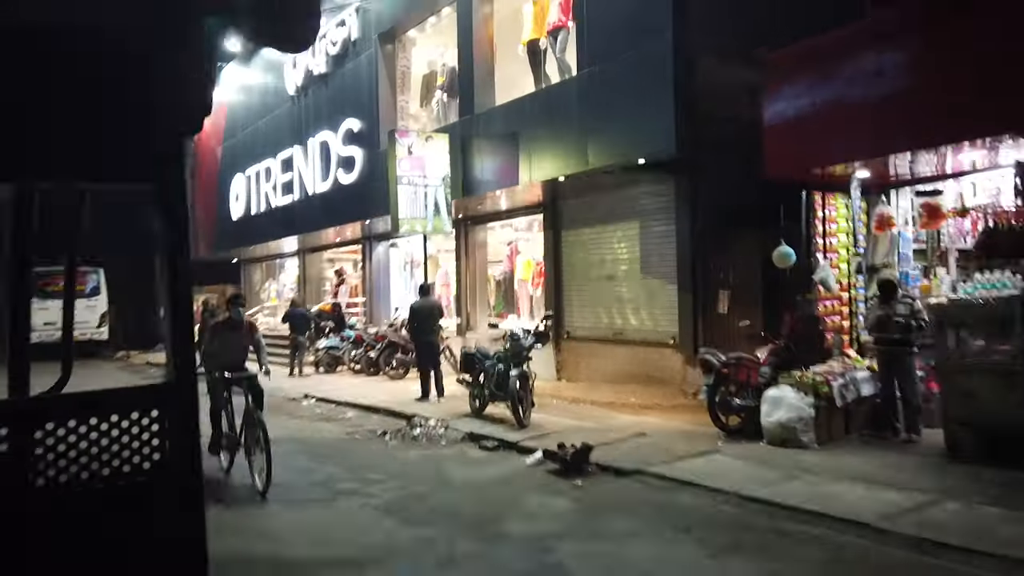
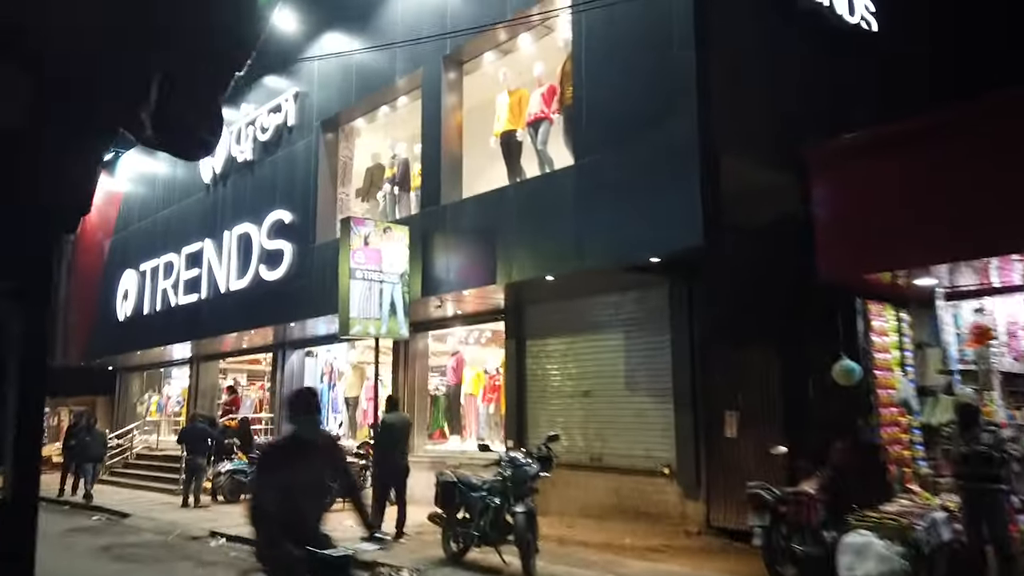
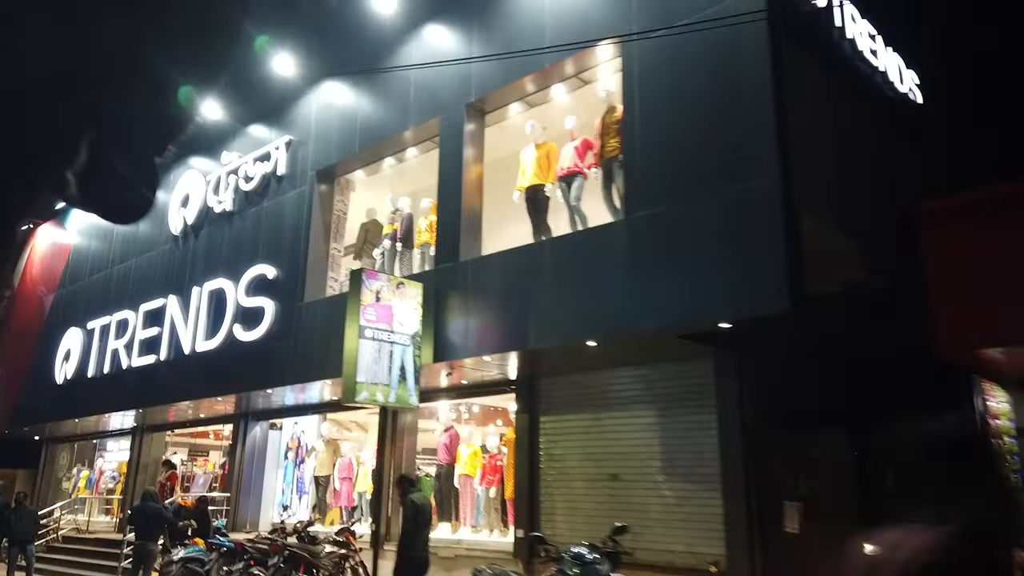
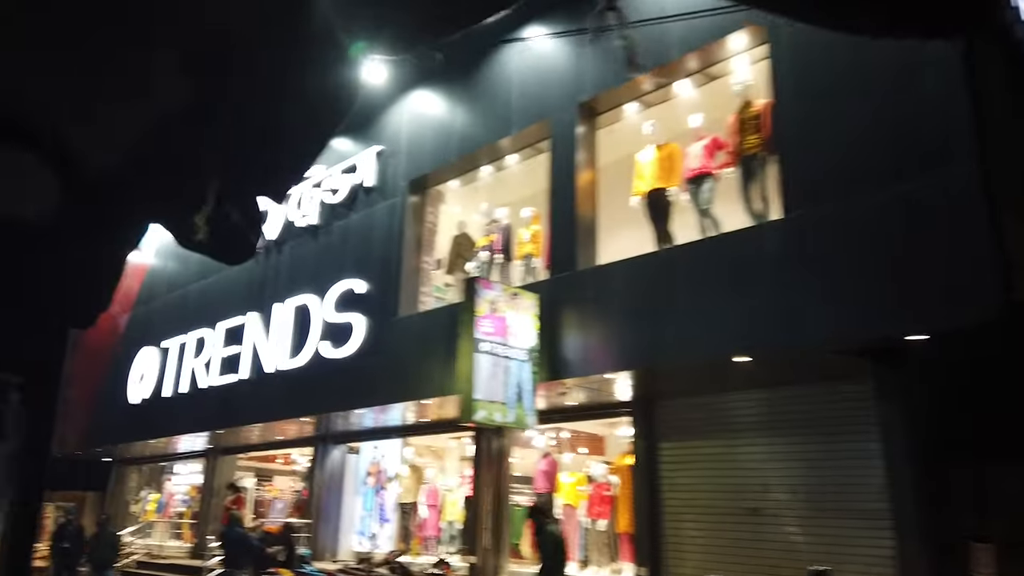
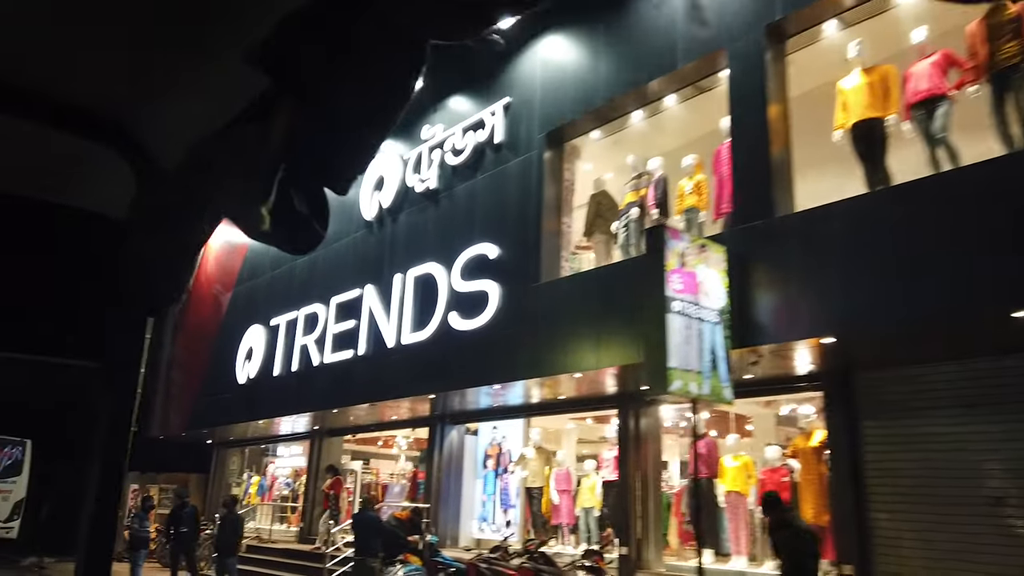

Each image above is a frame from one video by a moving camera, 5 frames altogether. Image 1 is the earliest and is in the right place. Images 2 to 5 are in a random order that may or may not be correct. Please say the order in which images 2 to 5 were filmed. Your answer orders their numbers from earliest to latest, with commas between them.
2, 3, 4, 5
